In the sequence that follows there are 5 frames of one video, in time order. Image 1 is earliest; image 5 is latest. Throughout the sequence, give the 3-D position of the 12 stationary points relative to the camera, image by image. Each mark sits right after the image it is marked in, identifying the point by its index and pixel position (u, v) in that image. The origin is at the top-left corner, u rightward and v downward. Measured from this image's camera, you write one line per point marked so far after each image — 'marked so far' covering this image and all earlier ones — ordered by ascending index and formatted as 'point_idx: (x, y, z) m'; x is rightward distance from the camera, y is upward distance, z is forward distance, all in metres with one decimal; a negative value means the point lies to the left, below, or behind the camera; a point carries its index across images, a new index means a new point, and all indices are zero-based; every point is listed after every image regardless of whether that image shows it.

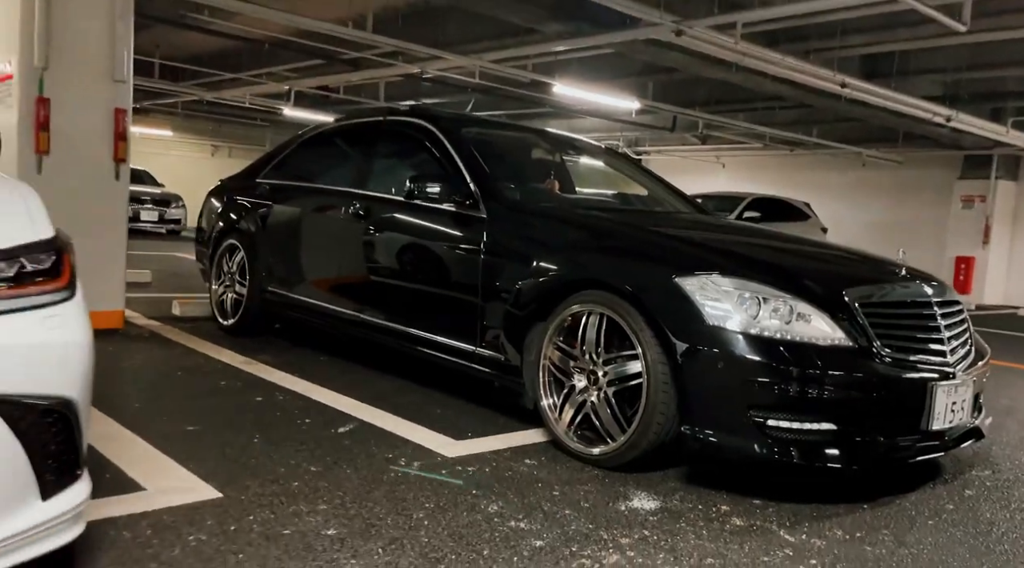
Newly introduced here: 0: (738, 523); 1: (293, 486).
0: (+0.8, -0.8, +2.9) m
1: (-0.8, -0.6, +2.8) m
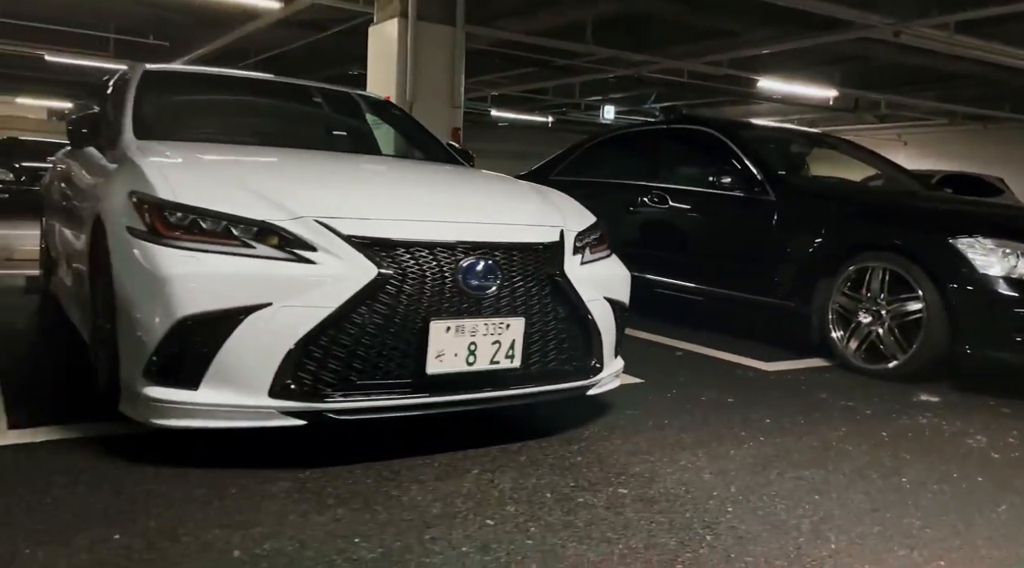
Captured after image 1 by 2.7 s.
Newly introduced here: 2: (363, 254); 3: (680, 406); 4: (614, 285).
0: (+2.3, -0.6, +4.1) m
1: (+0.8, -0.5, +4.3) m
2: (-0.4, +0.1, +2.5) m
3: (+0.7, -0.5, +3.7) m
4: (+0.4, 0.0, +3.2) m
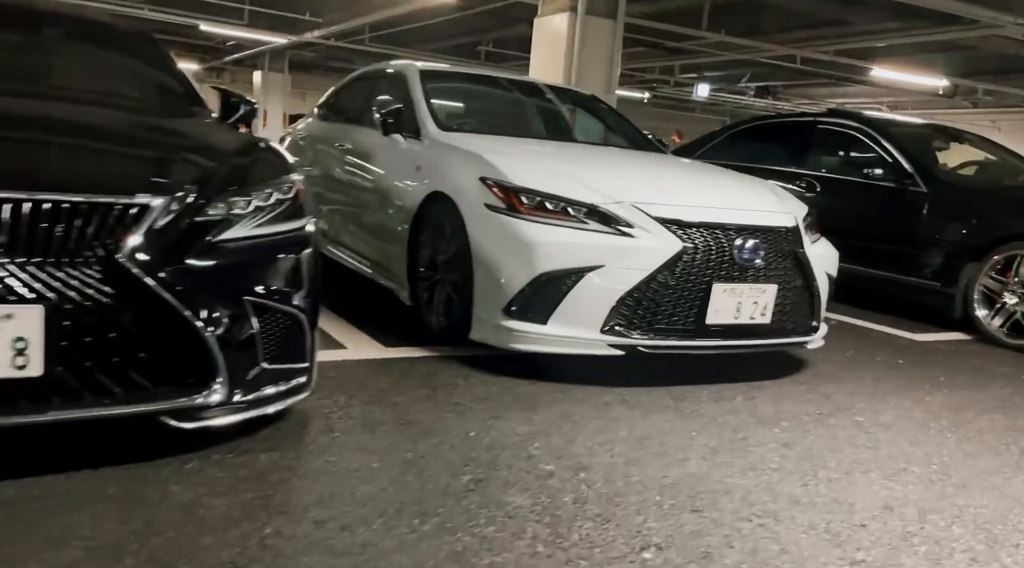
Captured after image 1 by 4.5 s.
0: (+3.4, -0.6, +4.8) m
1: (+1.9, -0.3, +5.0) m
2: (+0.6, +0.2, +3.3) m
3: (+1.8, -0.4, +4.4) m
4: (+1.4, +0.1, +3.9) m
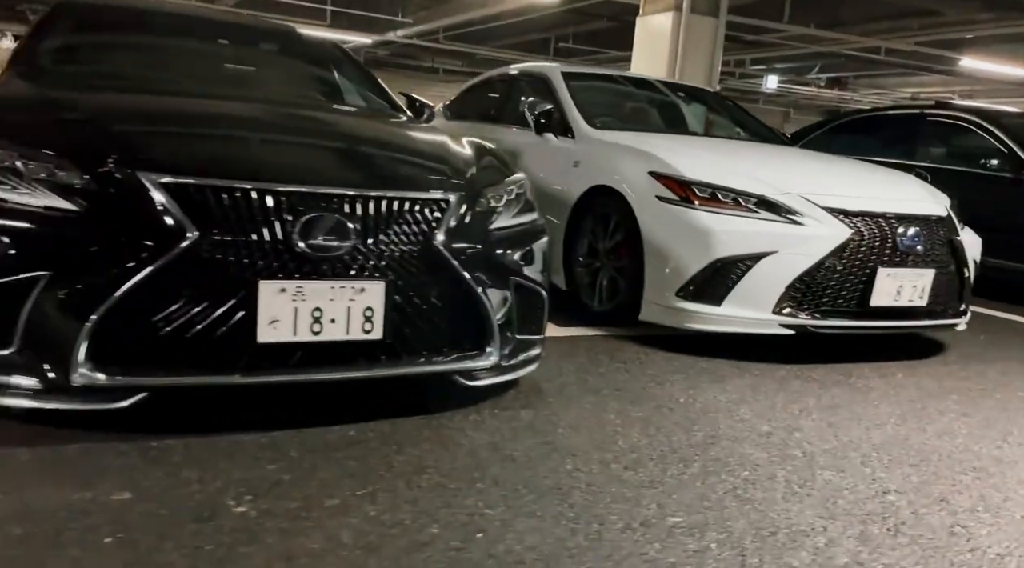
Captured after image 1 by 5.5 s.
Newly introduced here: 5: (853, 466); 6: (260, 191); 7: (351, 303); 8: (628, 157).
0: (+4.2, -0.5, +4.9) m
1: (+2.7, -0.3, +5.2) m
2: (+1.3, +0.3, +3.5) m
3: (+2.6, -0.3, +4.6) m
4: (+2.2, +0.2, +4.2) m
5: (+0.9, -0.5, +2.3) m
6: (-0.6, +0.2, +2.1) m
7: (-0.4, 0.0, +2.1) m
8: (+0.5, +0.6, +4.0) m
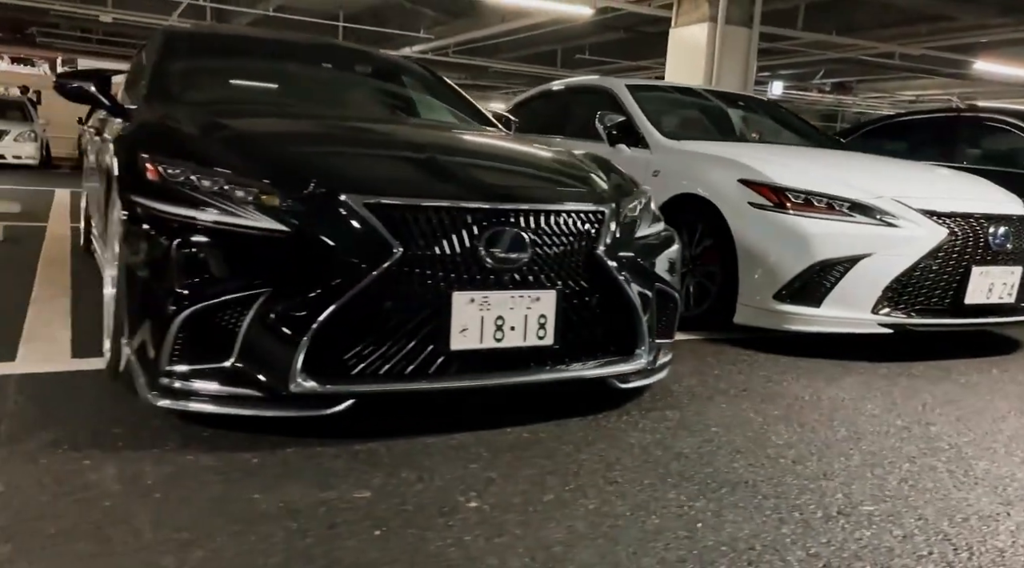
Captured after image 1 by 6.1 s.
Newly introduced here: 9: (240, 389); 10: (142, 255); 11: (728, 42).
0: (+4.6, -0.4, +5.0) m
1: (+3.2, -0.3, +5.3) m
2: (+1.7, +0.3, +3.6) m
3: (+3.0, -0.3, +4.7) m
4: (+2.6, +0.2, +4.3) m
5: (+1.3, -0.5, +2.4) m
6: (-0.1, +0.2, +2.2) m
7: (0.0, -0.1, +2.3) m
8: (+1.0, +0.6, +4.1) m
9: (-0.6, -0.3, +2.1) m
10: (-0.9, +0.1, +2.2) m
11: (+2.1, +2.4, +8.5) m
